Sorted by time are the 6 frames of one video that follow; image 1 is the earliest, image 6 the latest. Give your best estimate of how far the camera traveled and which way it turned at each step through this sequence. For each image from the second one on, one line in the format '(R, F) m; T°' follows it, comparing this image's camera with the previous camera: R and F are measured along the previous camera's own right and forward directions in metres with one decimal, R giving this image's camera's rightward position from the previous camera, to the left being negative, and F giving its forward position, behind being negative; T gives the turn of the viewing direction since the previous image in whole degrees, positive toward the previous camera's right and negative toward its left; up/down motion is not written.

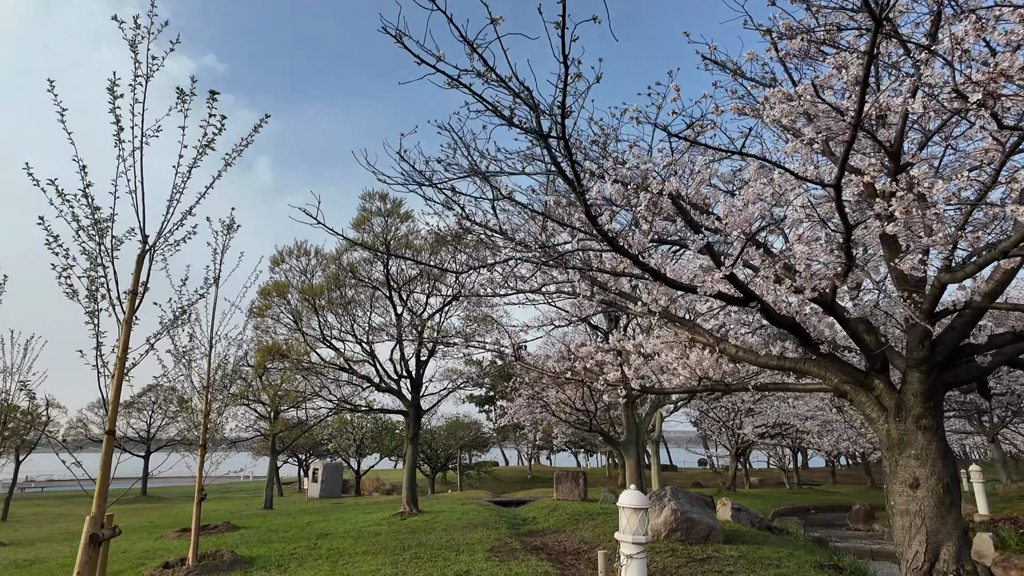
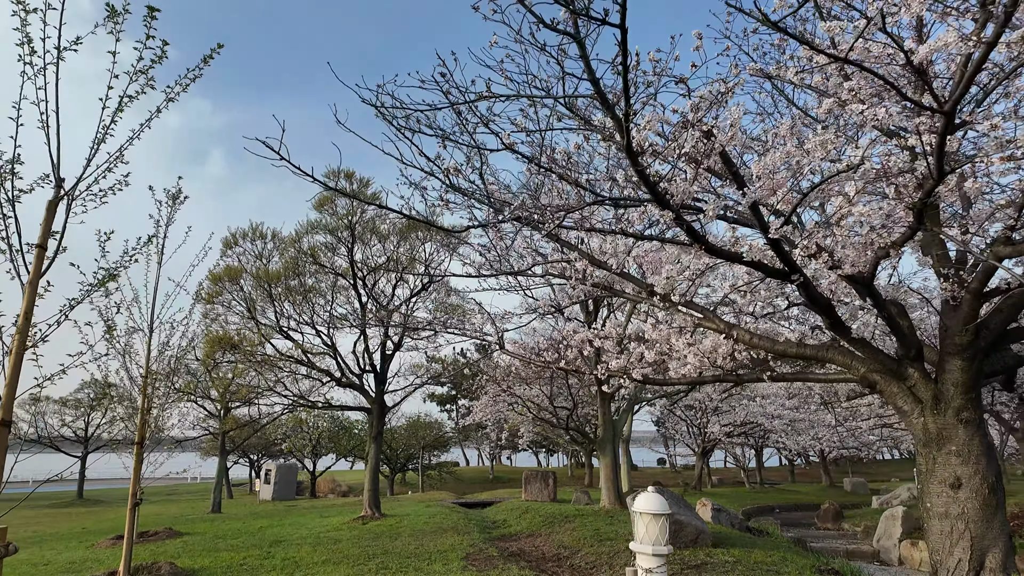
(-0.3, +0.8) m; +4°
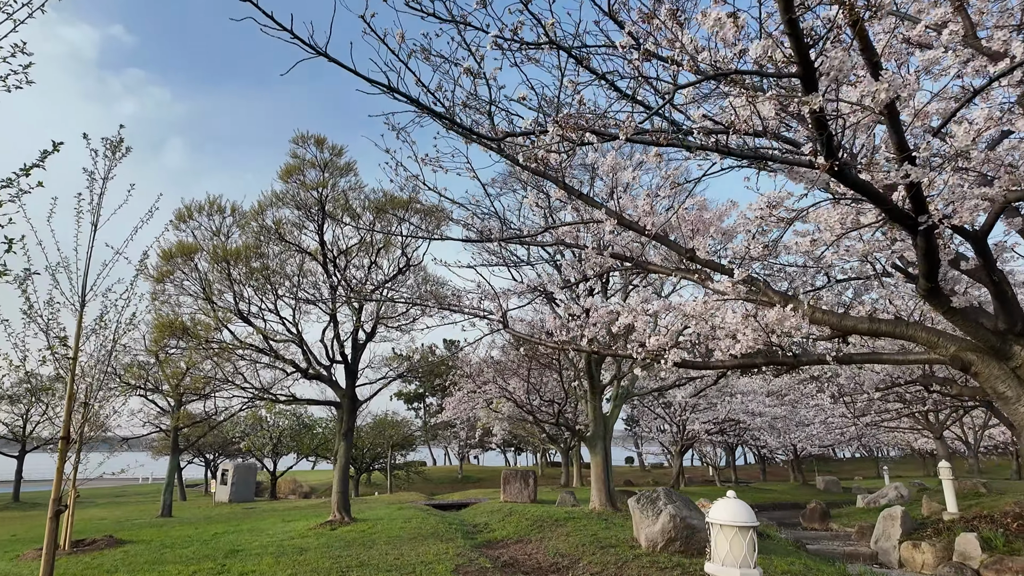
(-0.4, +1.0) m; +3°
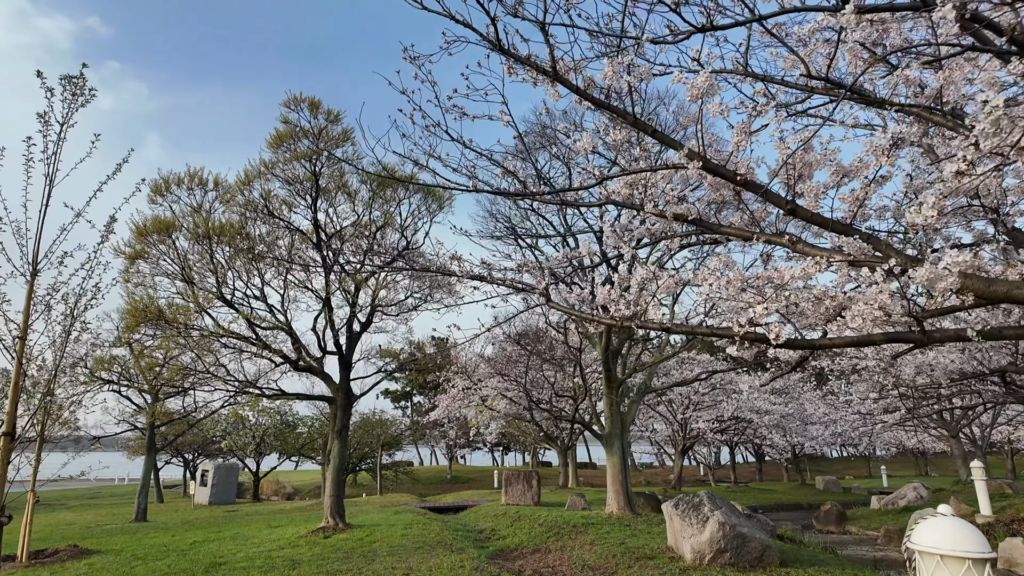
(-0.5, +1.0) m; +1°
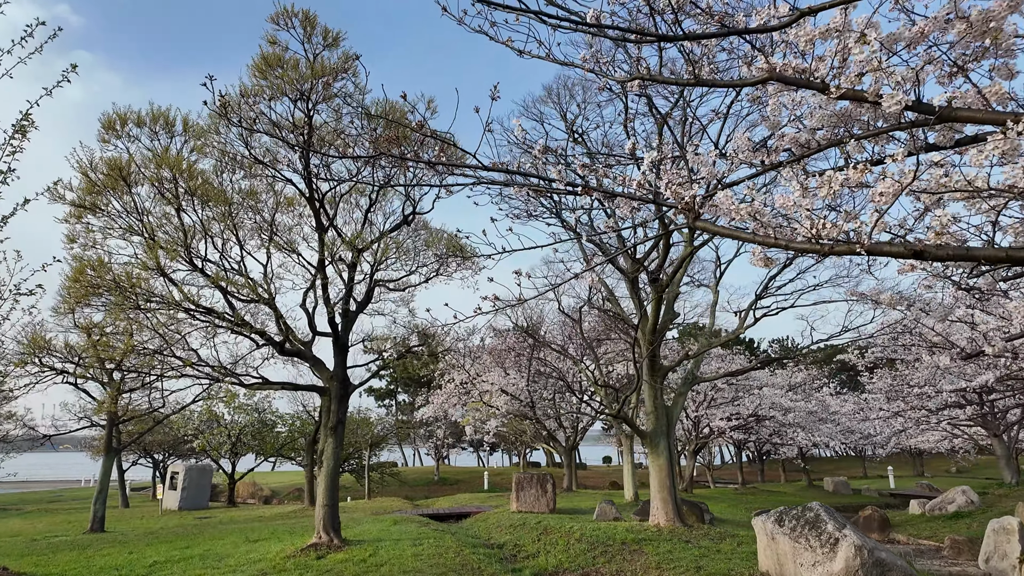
(-0.8, +1.8) m; +2°
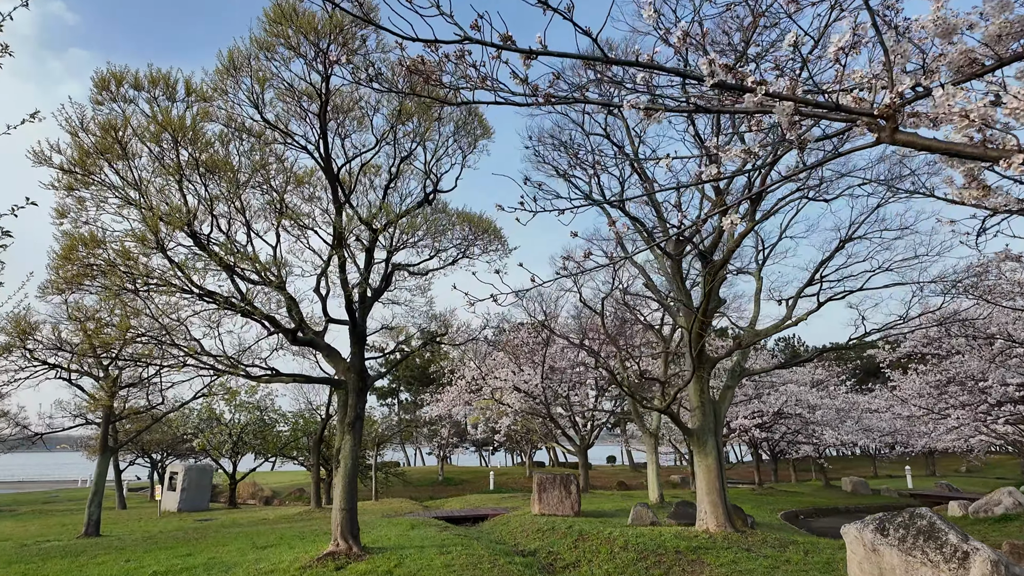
(-0.5, +0.8) m; 0°
